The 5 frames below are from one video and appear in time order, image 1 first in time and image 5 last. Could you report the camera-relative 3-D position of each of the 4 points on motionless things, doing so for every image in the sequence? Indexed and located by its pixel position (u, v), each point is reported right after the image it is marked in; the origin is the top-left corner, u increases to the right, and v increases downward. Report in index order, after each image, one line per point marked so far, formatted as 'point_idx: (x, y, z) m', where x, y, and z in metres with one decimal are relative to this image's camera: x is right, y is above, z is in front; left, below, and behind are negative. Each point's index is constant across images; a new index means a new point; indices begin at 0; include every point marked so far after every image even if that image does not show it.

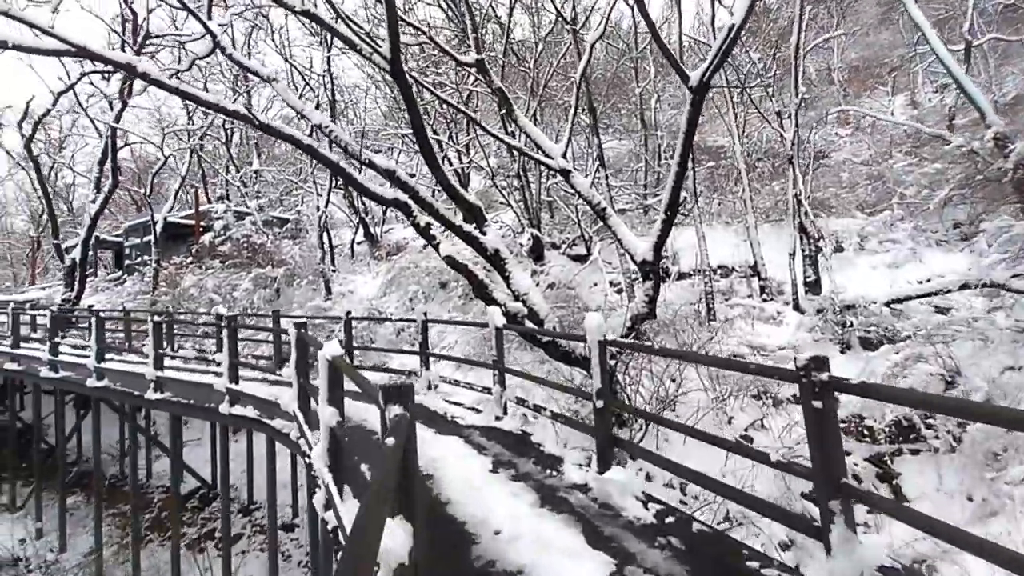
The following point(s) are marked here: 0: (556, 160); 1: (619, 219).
0: (+0.8, +2.3, +8.5) m
1: (+2.0, +1.3, +8.7) m
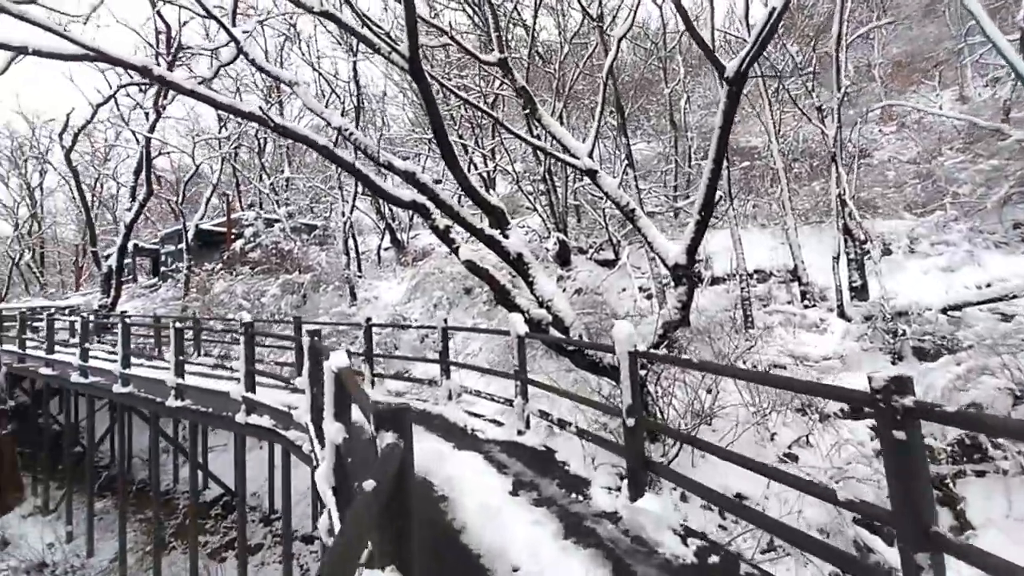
0: (+1.2, +2.2, +8.1) m
1: (+2.4, +1.2, +8.2) m
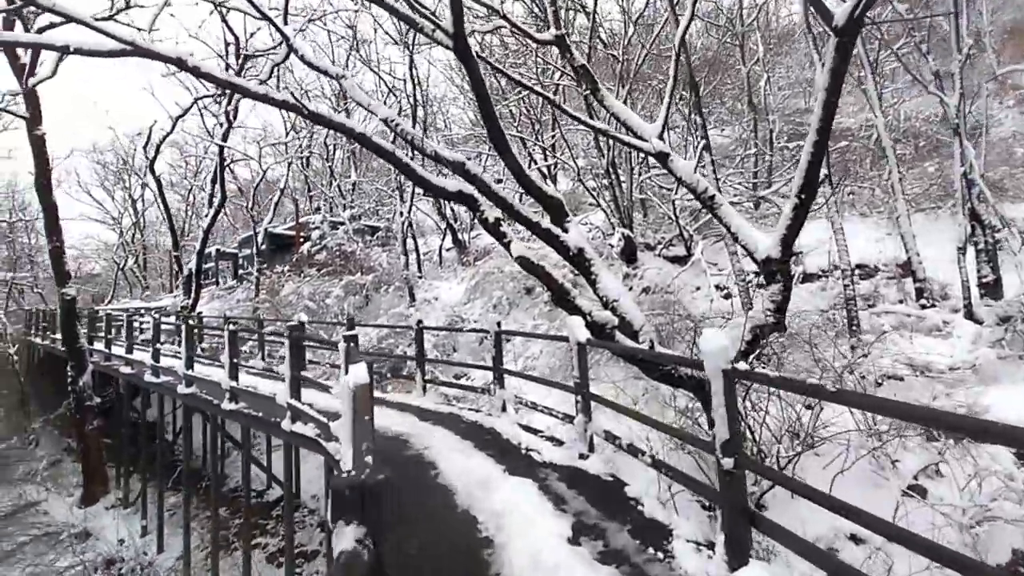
0: (+2.1, +2.2, +7.2) m
1: (+3.3, +1.2, +7.1) m
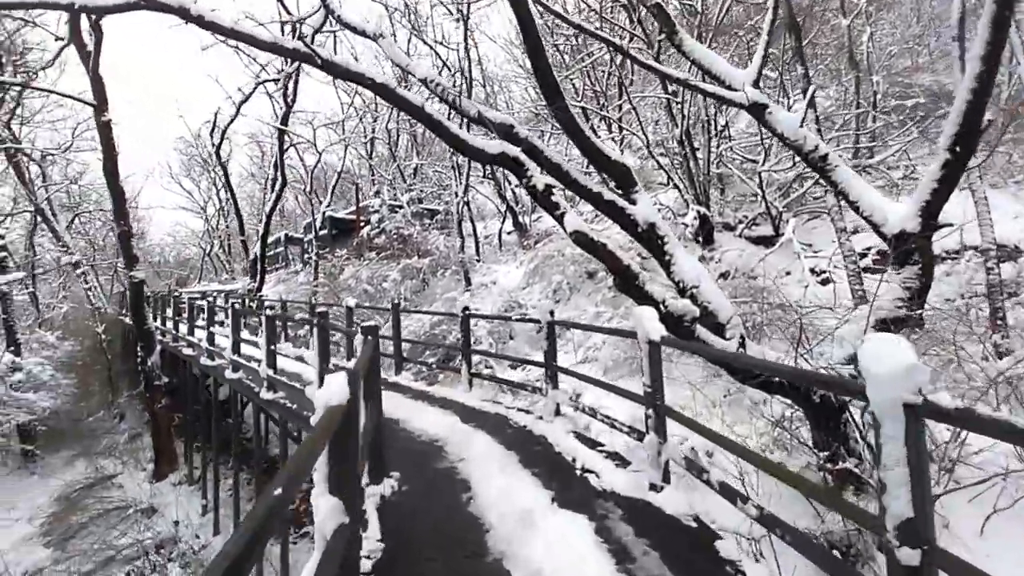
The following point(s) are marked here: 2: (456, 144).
0: (+2.8, +2.4, +5.8) m
1: (+4.0, +1.4, +5.6) m
2: (-0.6, +1.6, +5.2) m
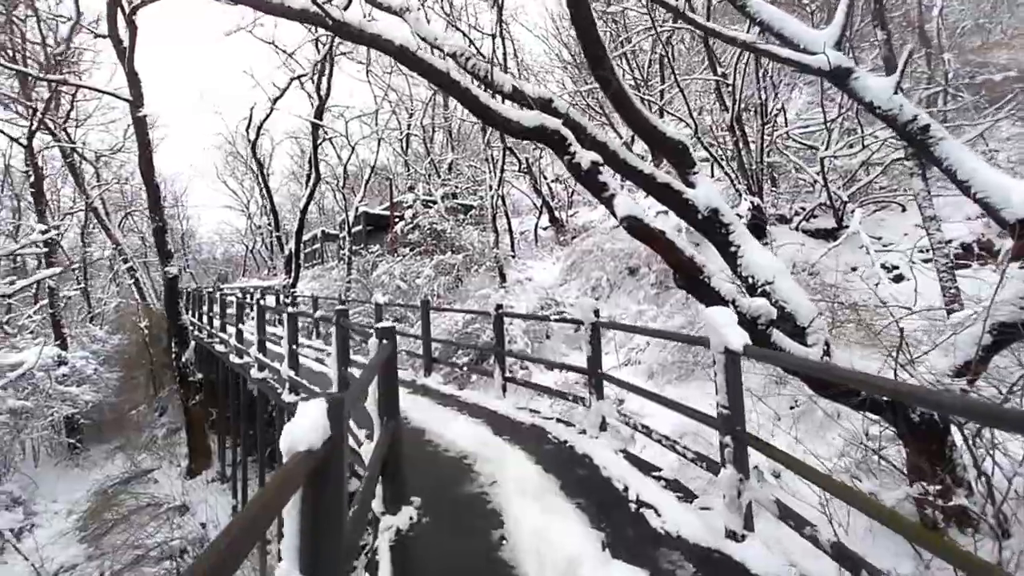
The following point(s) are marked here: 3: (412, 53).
0: (+3.3, +2.5, +5.0) m
1: (+4.4, +1.4, +4.7) m
2: (-0.2, +1.6, +4.6) m
3: (-1.0, +2.3, +4.7) m
